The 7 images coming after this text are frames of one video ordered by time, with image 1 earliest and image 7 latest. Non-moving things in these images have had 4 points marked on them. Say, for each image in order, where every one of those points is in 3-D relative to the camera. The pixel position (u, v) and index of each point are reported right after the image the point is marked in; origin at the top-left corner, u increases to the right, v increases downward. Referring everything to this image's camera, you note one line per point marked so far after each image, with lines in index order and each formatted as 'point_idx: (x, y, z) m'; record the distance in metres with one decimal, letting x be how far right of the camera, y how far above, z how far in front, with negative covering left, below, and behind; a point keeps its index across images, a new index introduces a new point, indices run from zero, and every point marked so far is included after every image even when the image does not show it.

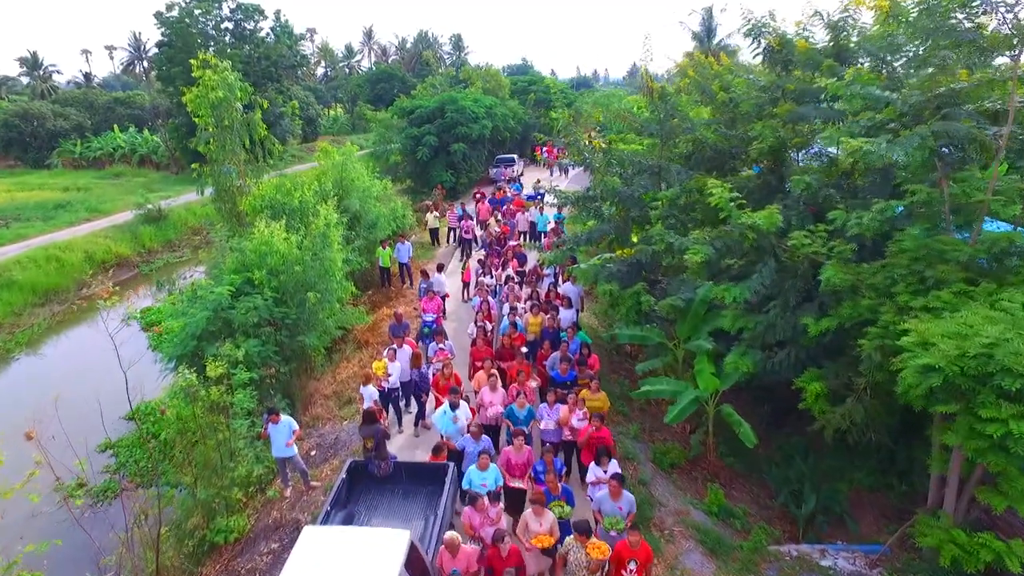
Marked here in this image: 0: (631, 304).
0: (+1.9, -0.3, +10.0) m
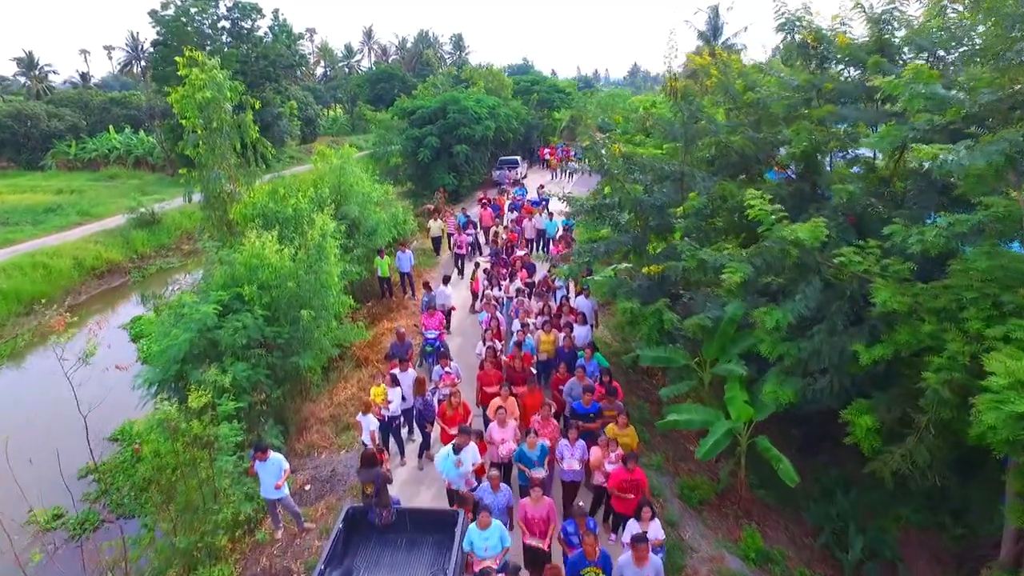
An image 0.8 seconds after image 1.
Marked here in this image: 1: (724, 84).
0: (+2.1, -0.5, +9.2) m
1: (+3.5, +3.5, +10.7) m
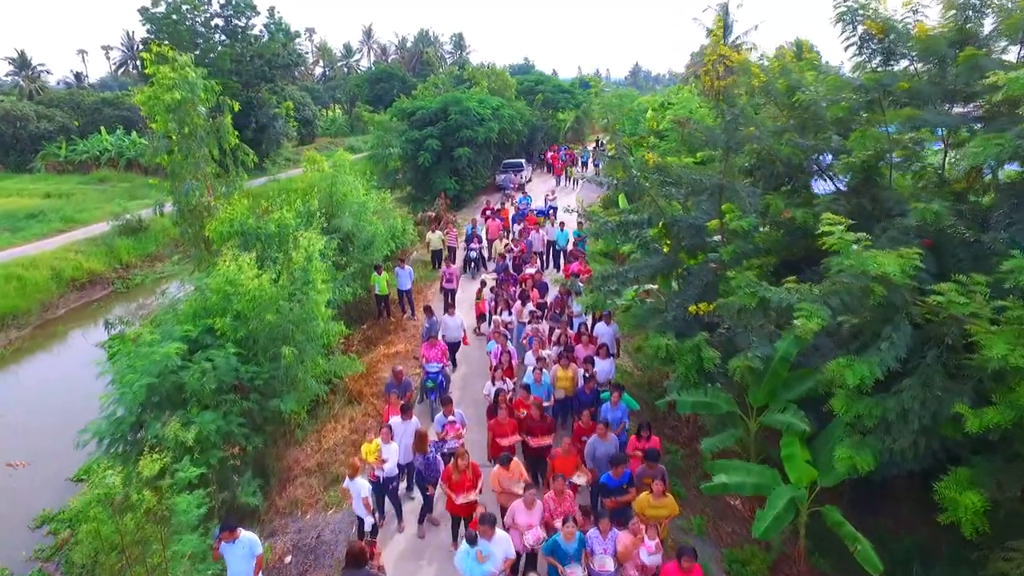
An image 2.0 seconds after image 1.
0: (+2.2, -0.9, +7.9) m
1: (+3.7, +3.1, +9.4) m
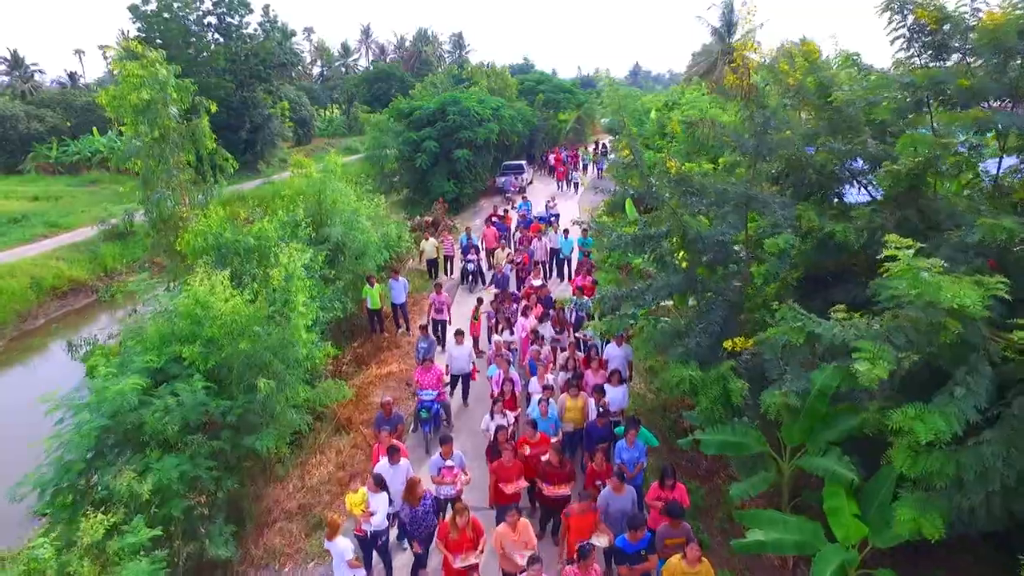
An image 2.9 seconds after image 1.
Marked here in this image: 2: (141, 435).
0: (+2.3, -1.2, +7.1) m
1: (+3.8, +2.8, +8.6) m
2: (-4.0, -1.6, +6.8) m
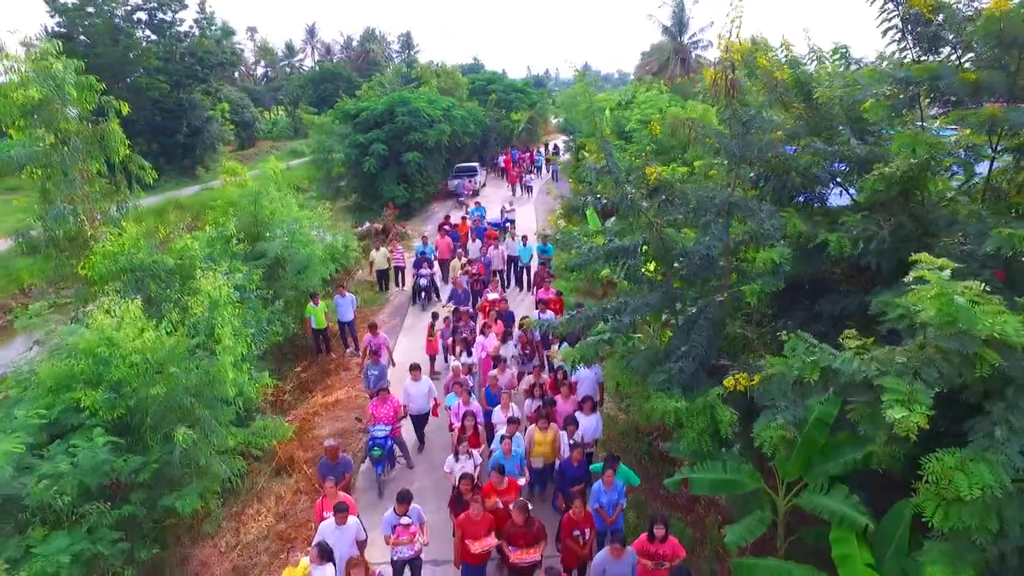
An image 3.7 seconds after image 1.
0: (+1.9, -1.4, +6.3) m
1: (+3.2, +2.6, +7.9) m
2: (-4.3, -1.9, +5.6) m
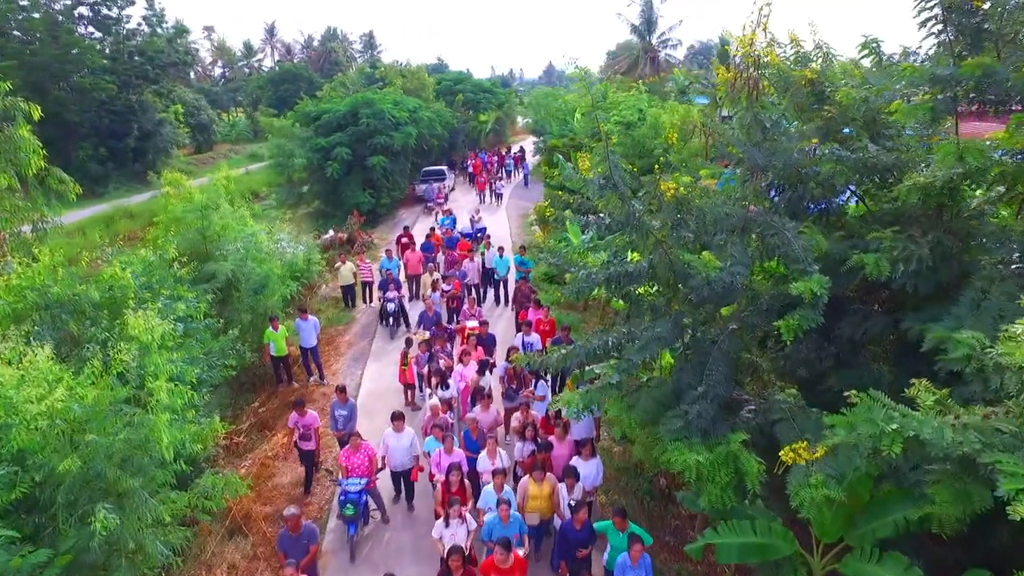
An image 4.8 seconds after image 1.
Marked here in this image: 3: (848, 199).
0: (+1.9, -1.7, +5.4) m
1: (+3.0, +2.4, +7.1) m
2: (-4.3, -2.3, +4.4) m
3: (+3.6, +1.0, +6.7) m
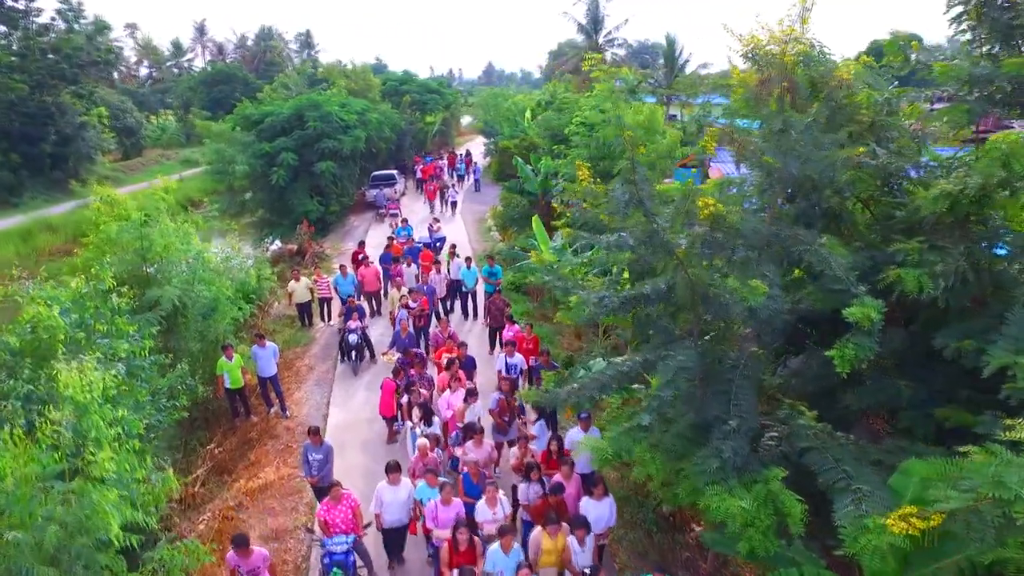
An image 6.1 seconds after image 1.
0: (+2.0, -1.8, +4.9) m
1: (+2.9, +2.2, +6.6) m
2: (-4.0, -2.7, +3.4) m
3: (+3.5, +0.8, +6.3) m
